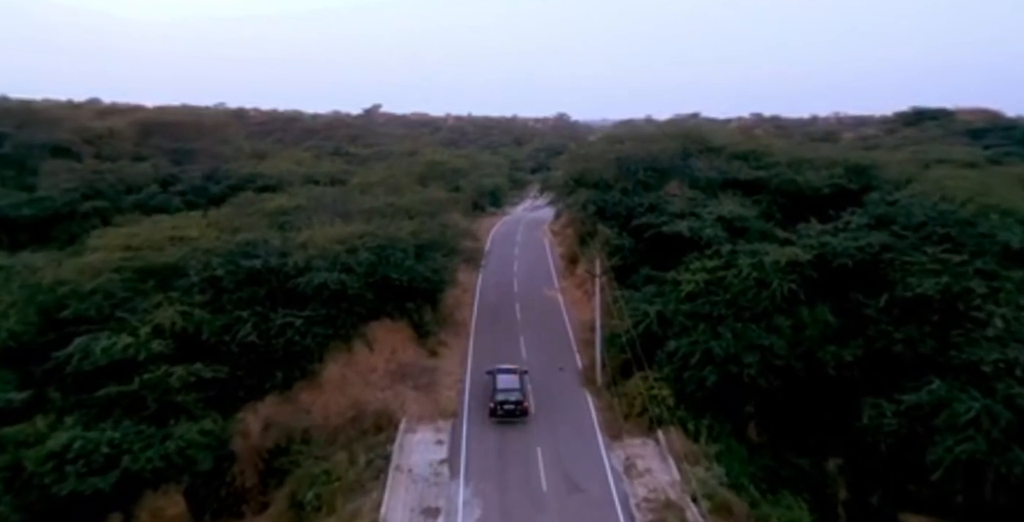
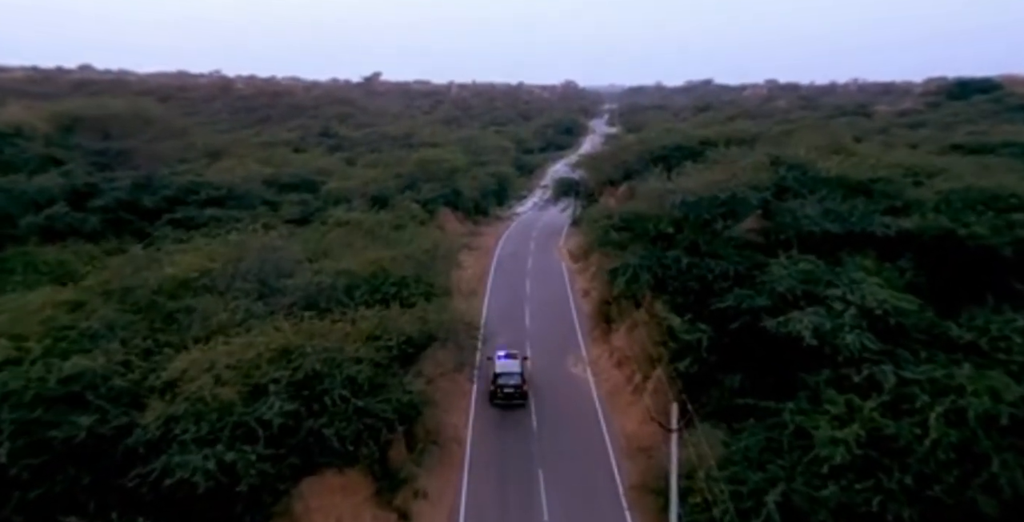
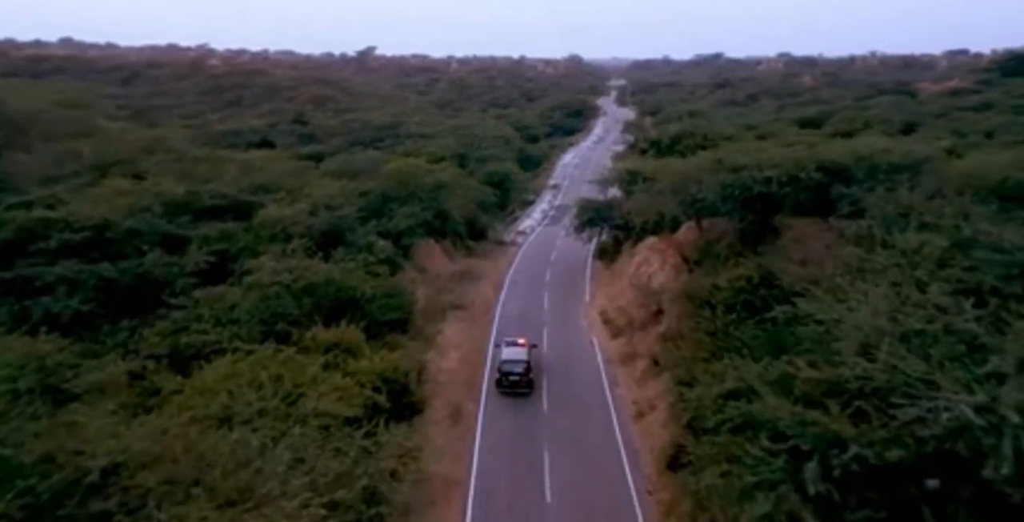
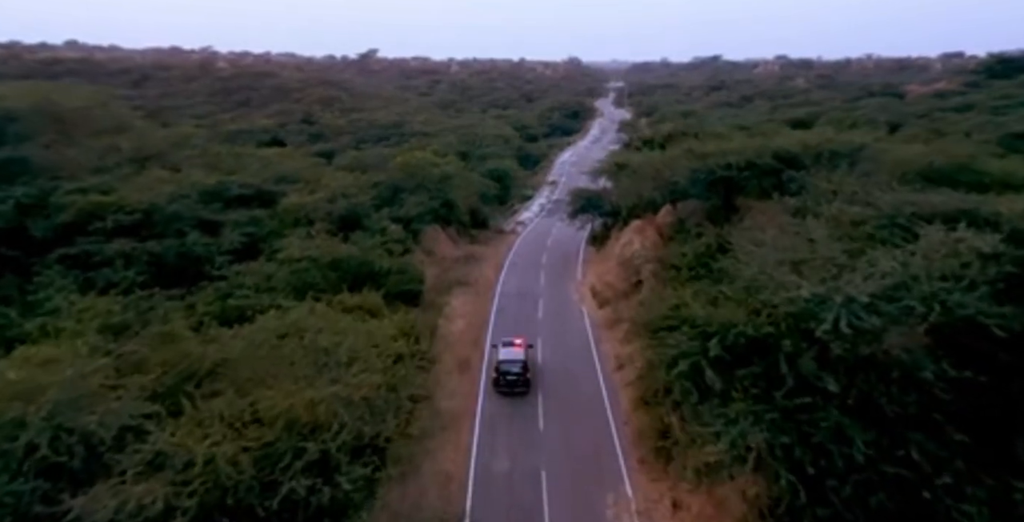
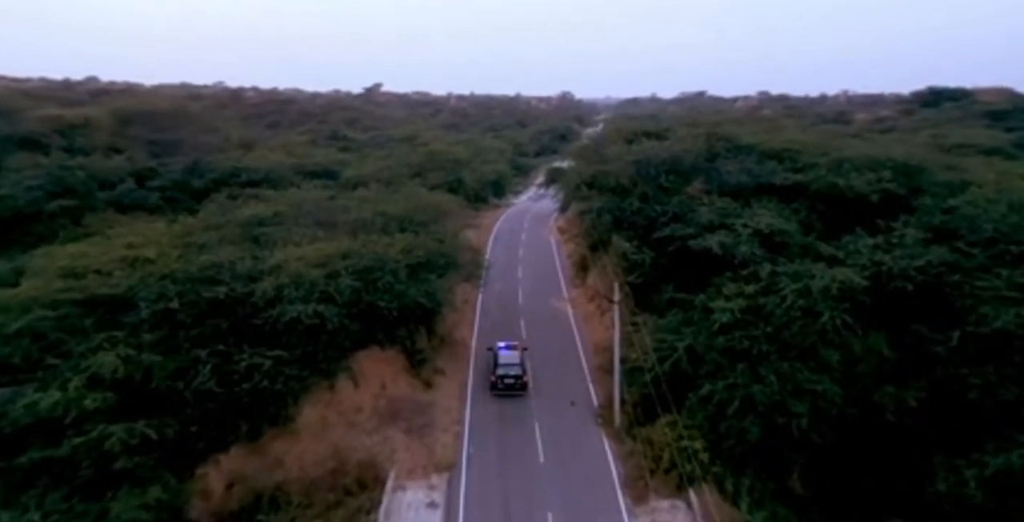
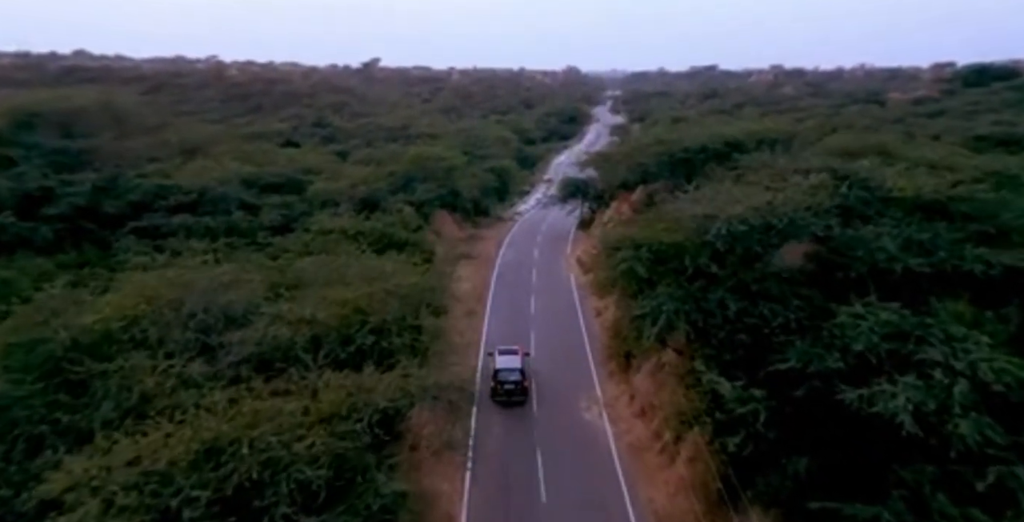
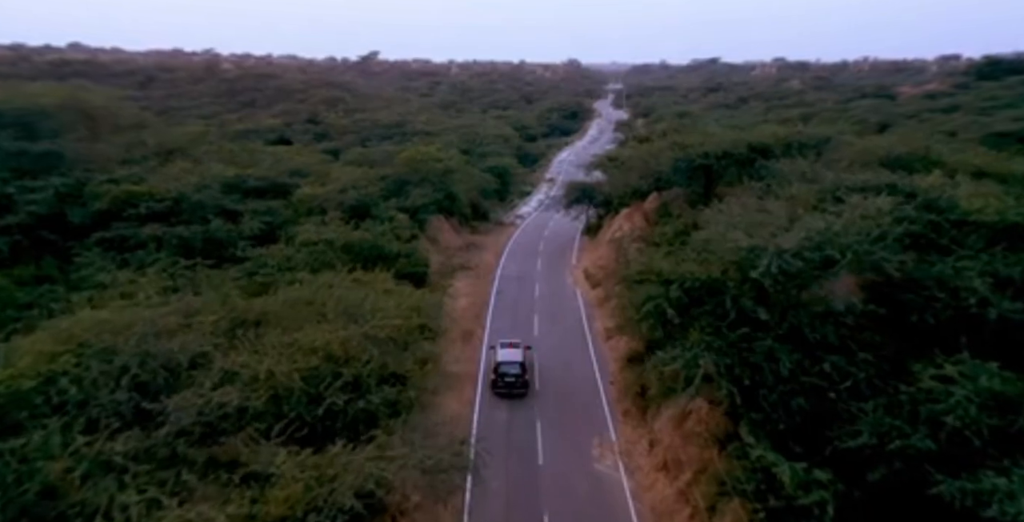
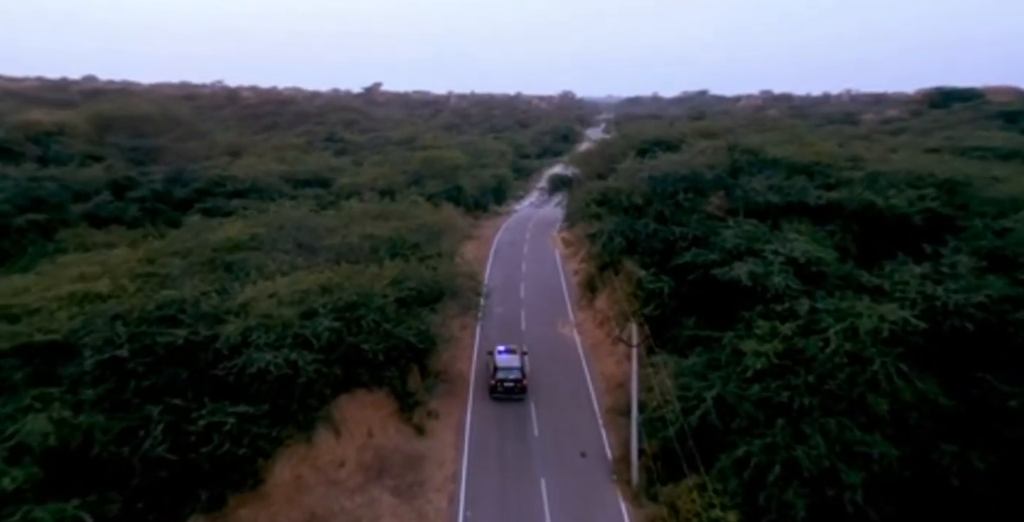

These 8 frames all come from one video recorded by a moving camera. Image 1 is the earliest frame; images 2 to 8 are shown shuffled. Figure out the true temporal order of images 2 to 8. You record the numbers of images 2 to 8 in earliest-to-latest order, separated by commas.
5, 8, 2, 6, 7, 4, 3
